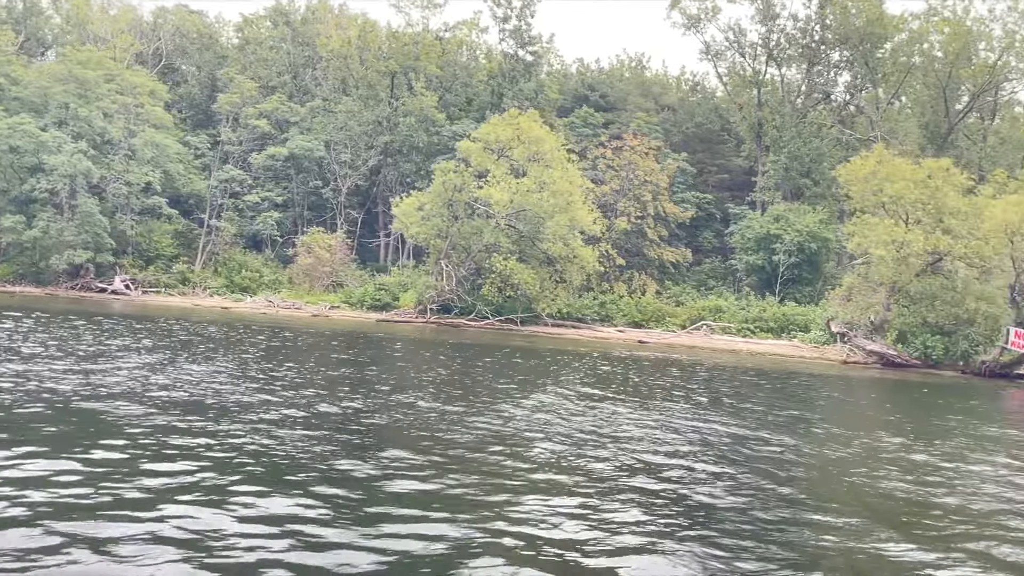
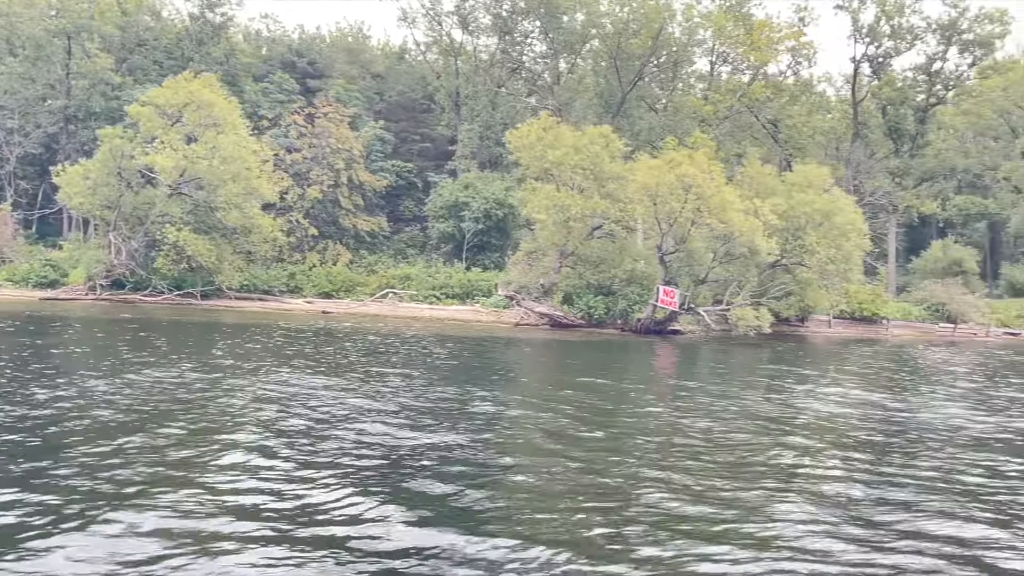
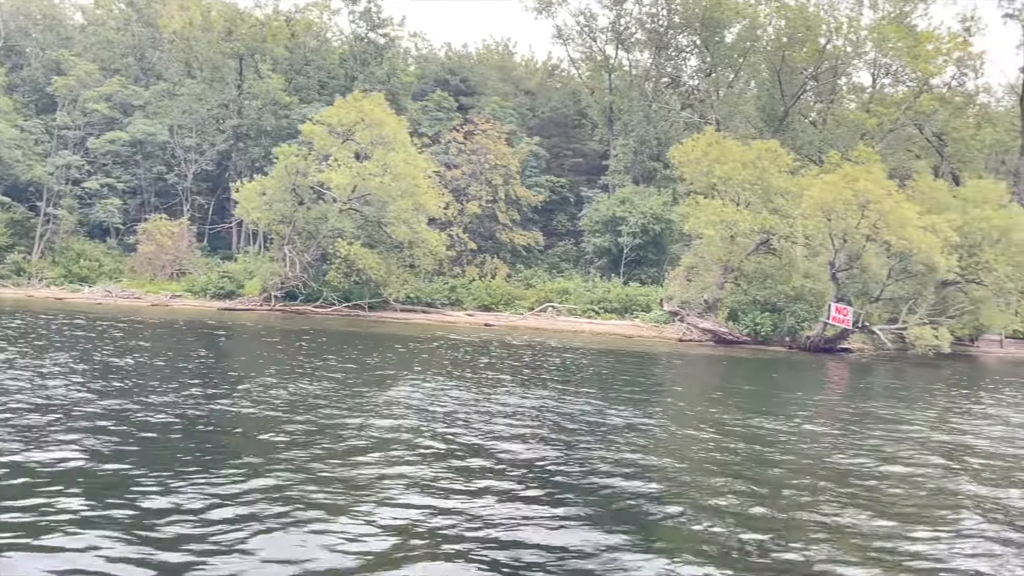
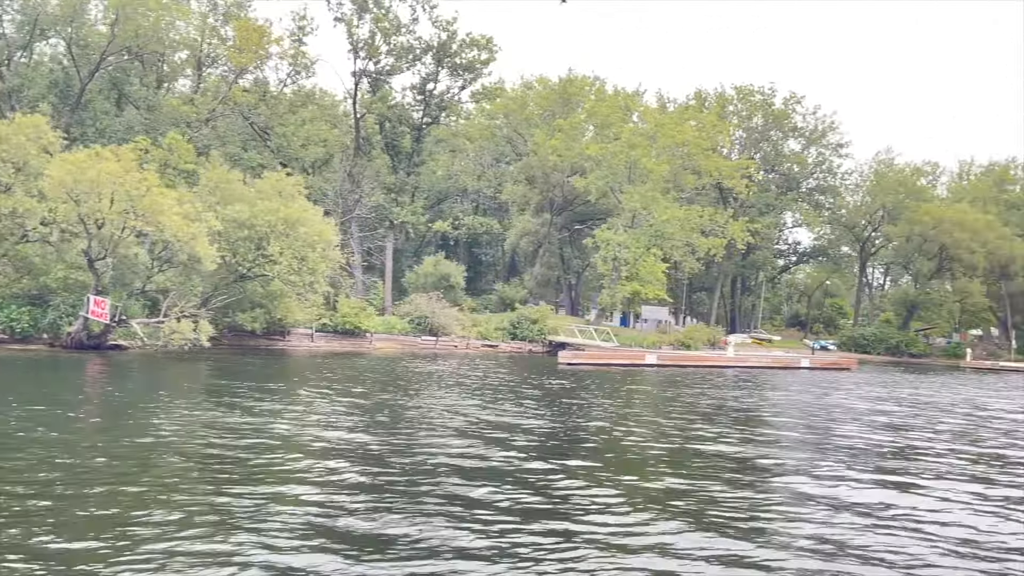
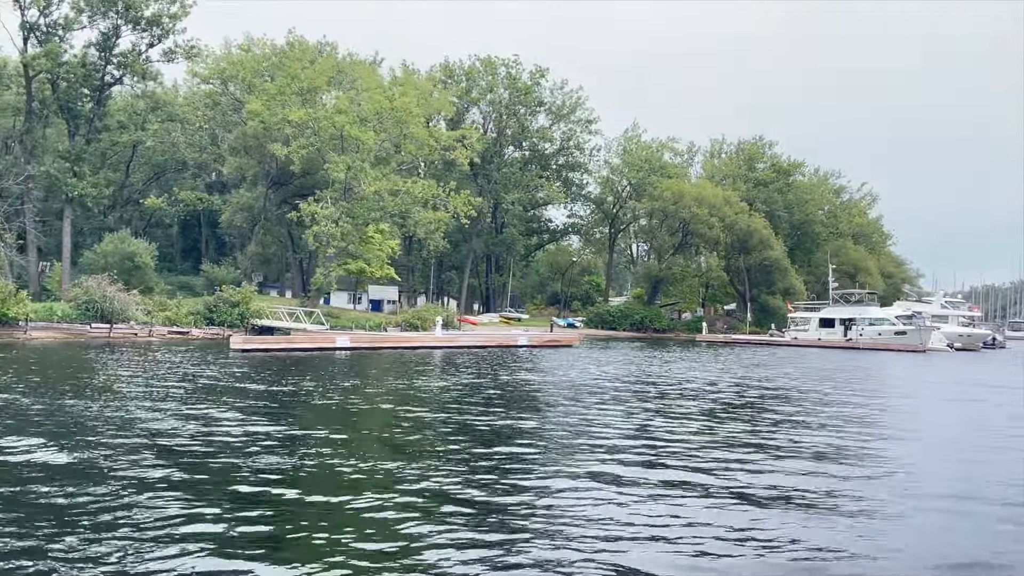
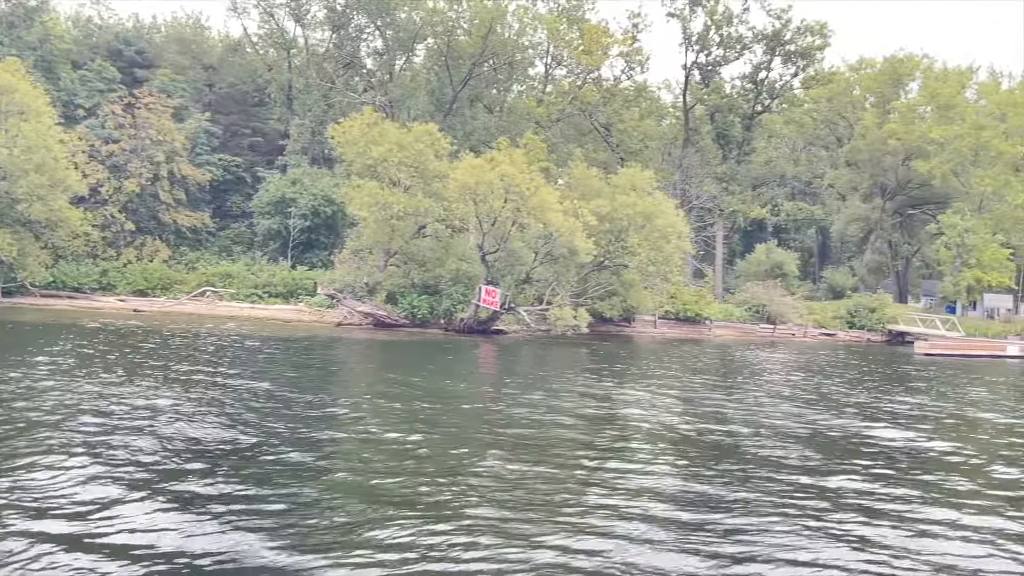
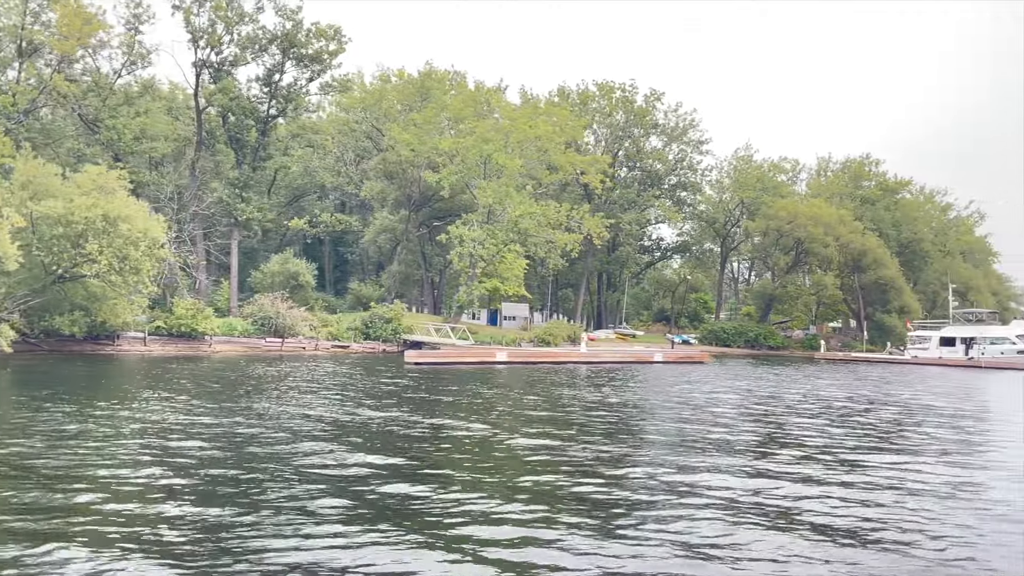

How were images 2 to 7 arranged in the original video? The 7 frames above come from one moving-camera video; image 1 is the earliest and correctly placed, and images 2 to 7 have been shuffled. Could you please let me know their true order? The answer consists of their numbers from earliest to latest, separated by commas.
3, 2, 6, 4, 7, 5
